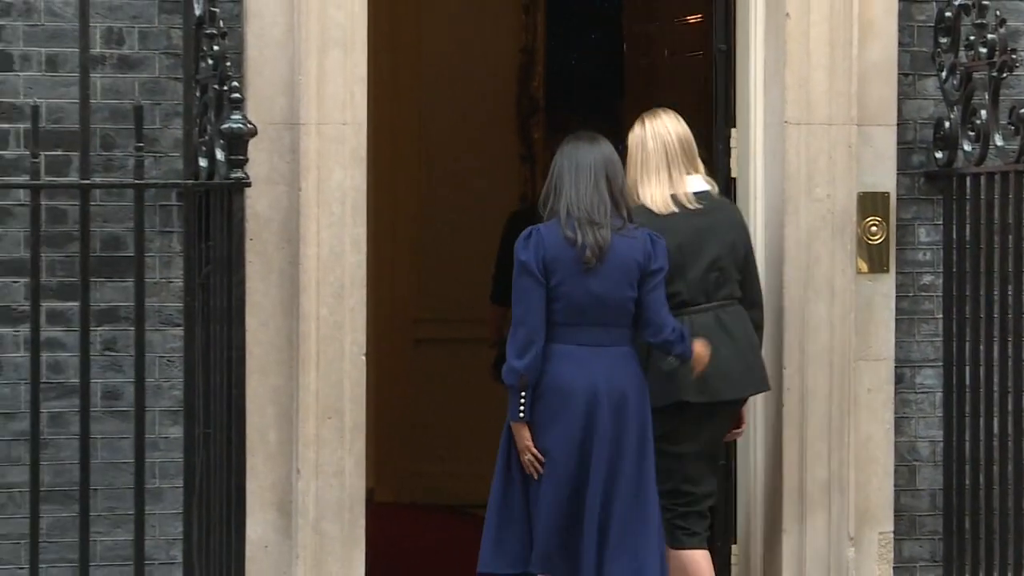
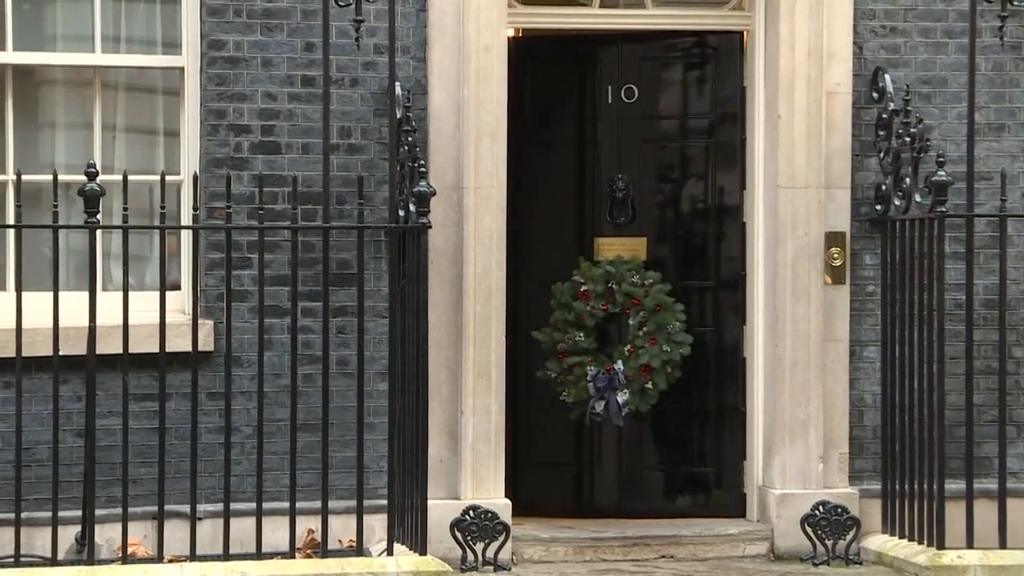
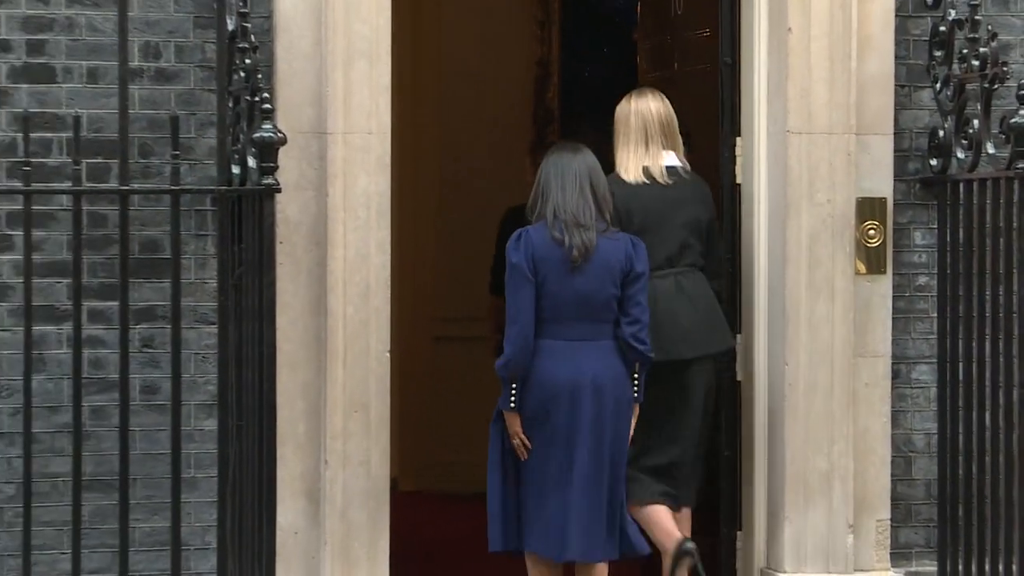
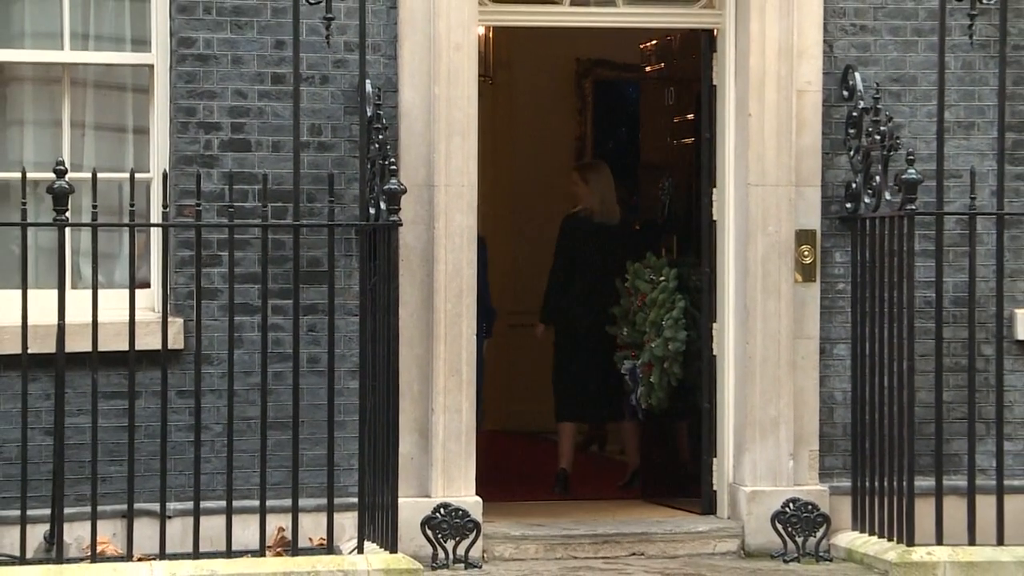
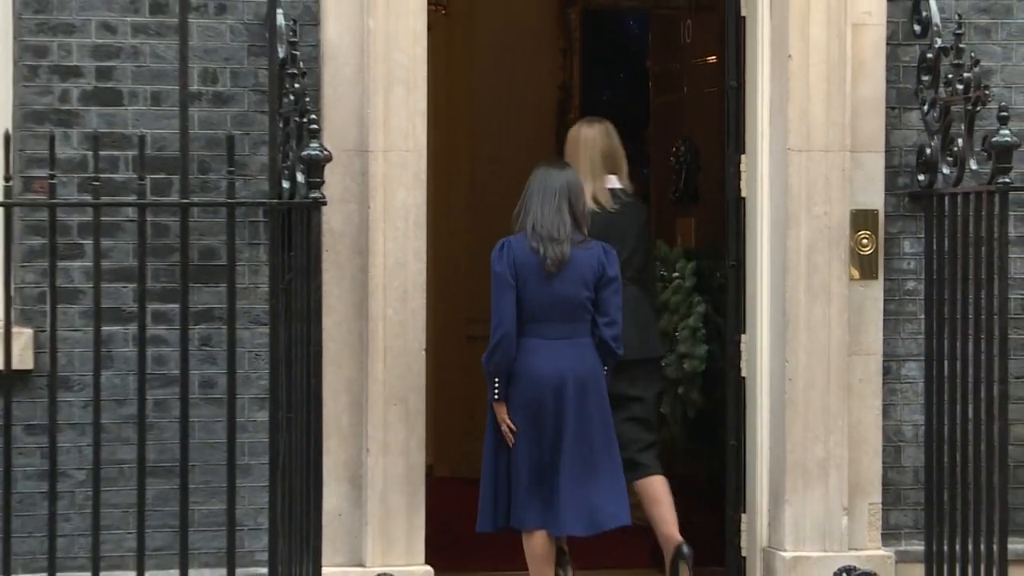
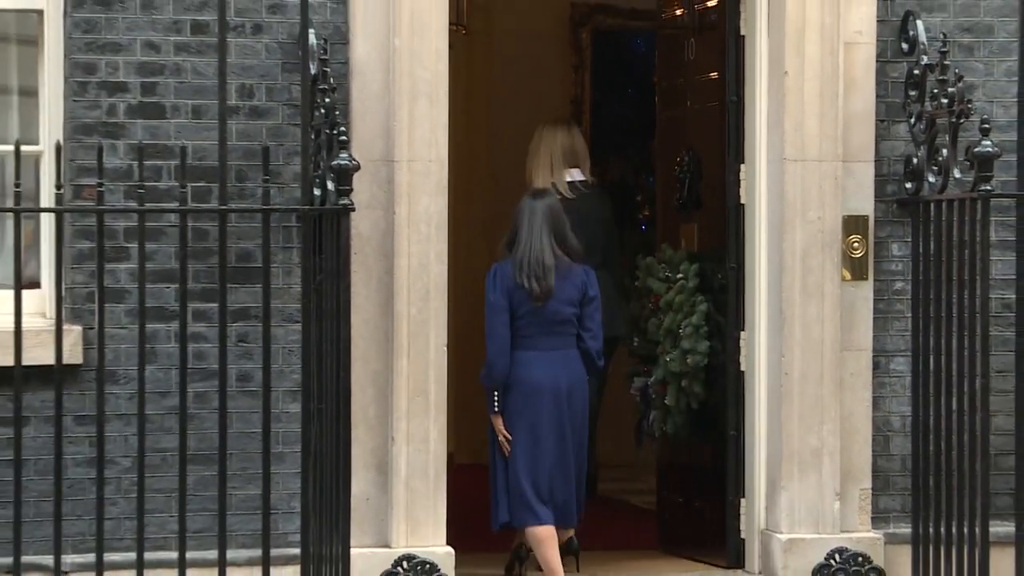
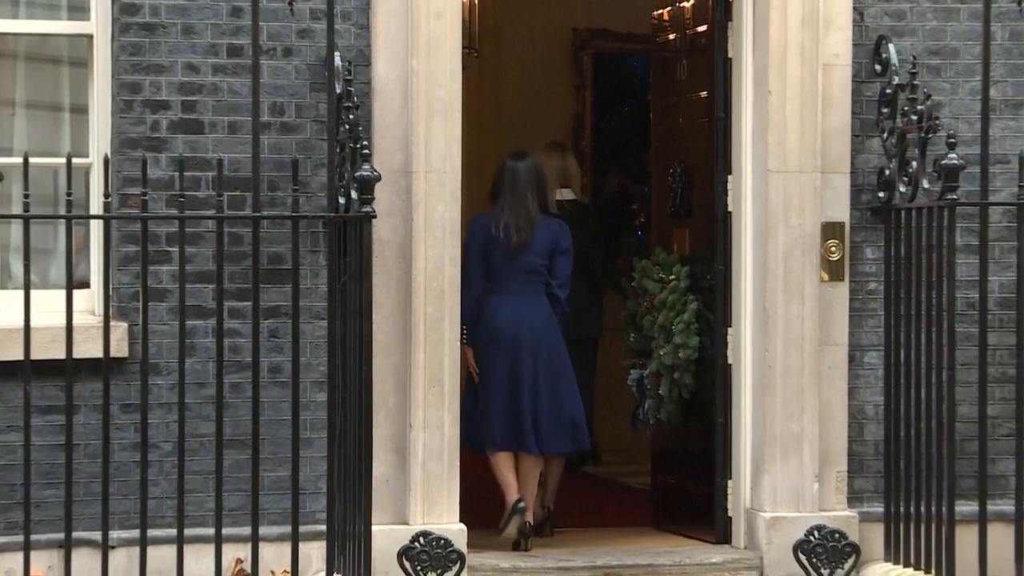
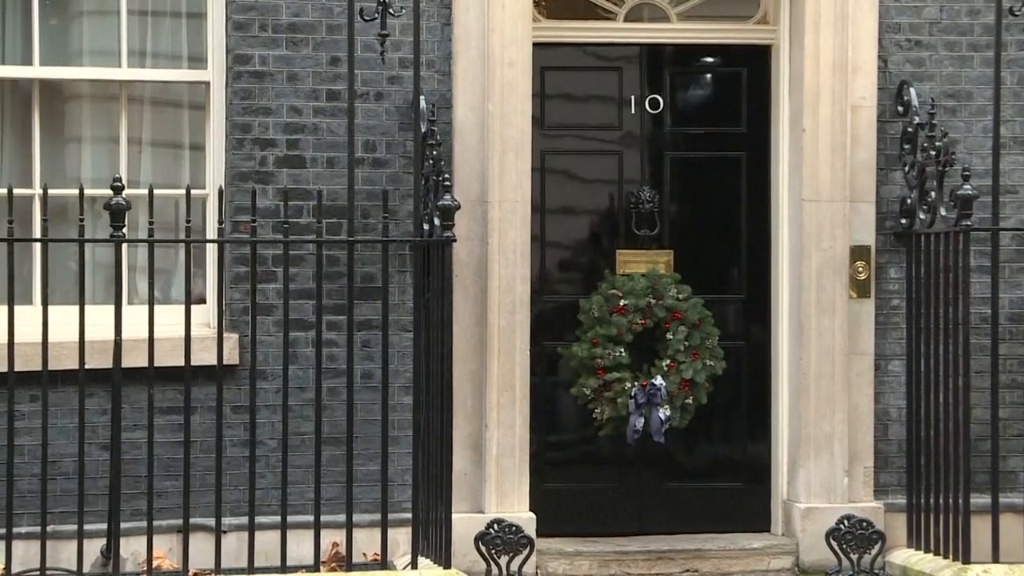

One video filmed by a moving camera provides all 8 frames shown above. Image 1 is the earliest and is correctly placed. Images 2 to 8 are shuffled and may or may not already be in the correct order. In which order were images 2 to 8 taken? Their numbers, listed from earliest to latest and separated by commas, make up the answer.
3, 5, 6, 7, 4, 2, 8
